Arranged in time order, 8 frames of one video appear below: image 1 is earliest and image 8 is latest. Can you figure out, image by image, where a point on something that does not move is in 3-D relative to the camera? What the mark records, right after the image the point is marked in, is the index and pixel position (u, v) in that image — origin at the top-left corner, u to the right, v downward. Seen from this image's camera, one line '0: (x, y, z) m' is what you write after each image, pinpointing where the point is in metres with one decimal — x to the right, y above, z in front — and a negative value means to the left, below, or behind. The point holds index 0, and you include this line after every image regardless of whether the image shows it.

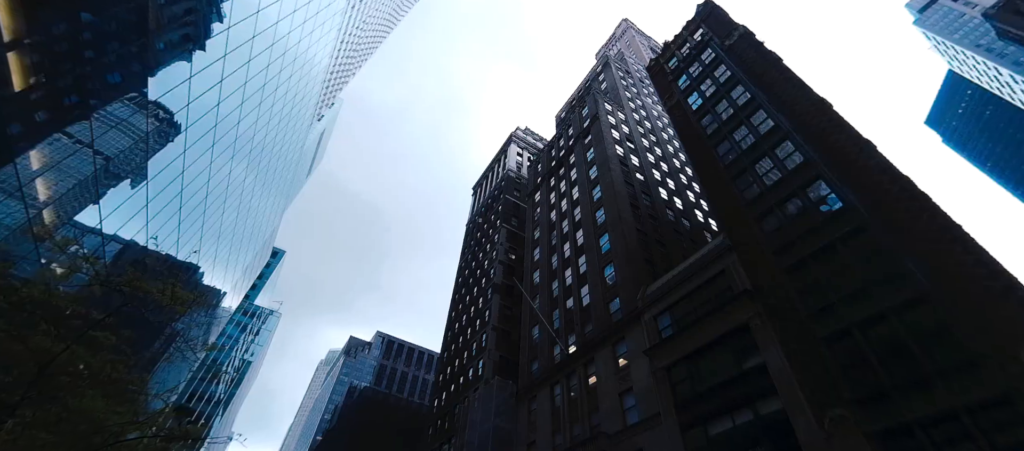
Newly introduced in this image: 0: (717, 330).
0: (+11.2, -5.9, +19.7) m
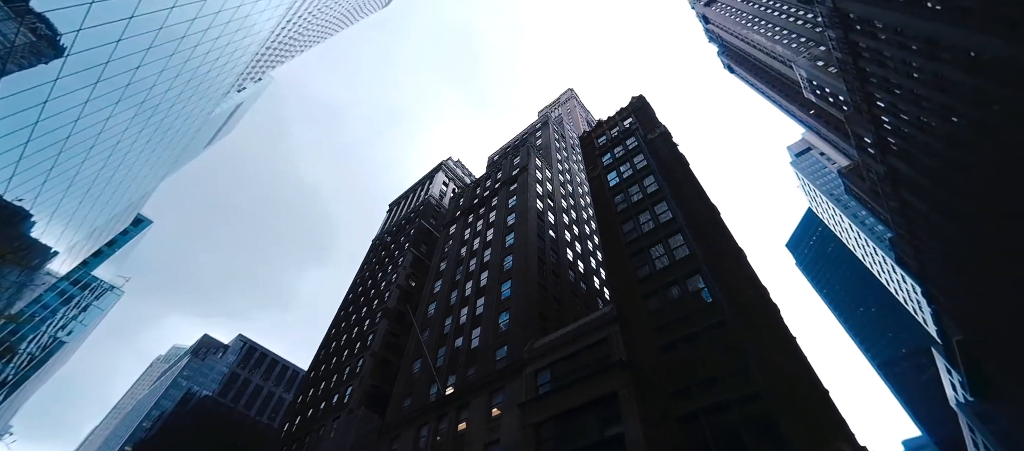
0: (+4.3, -9.8, +20.3) m
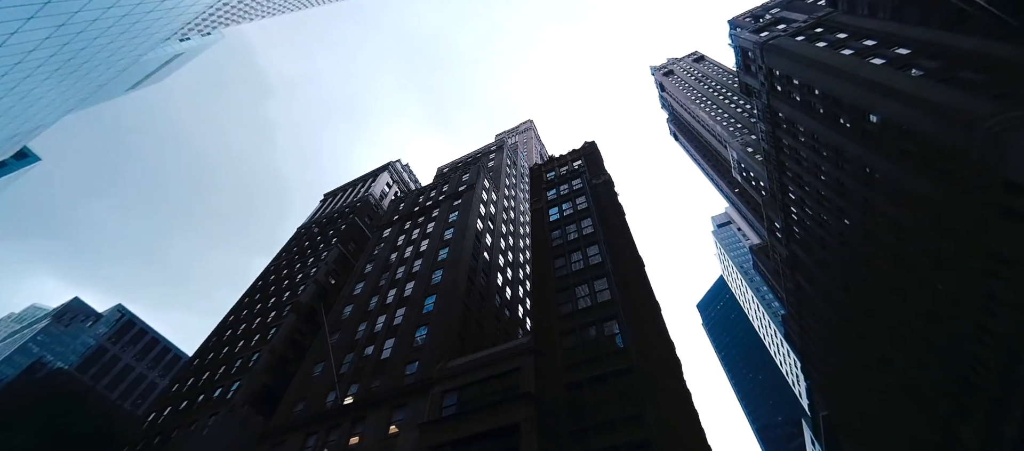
0: (-1.3, -11.3, +20.2) m
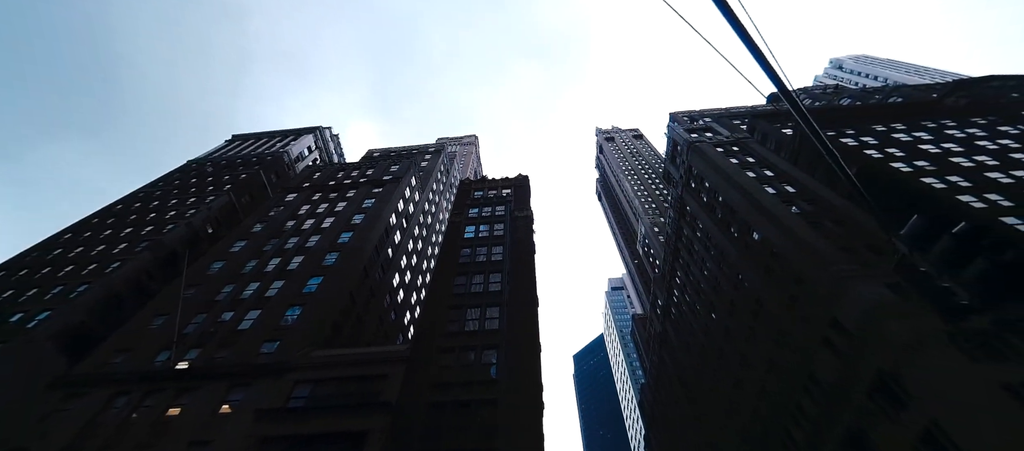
0: (-9.4, -10.7, +19.1) m
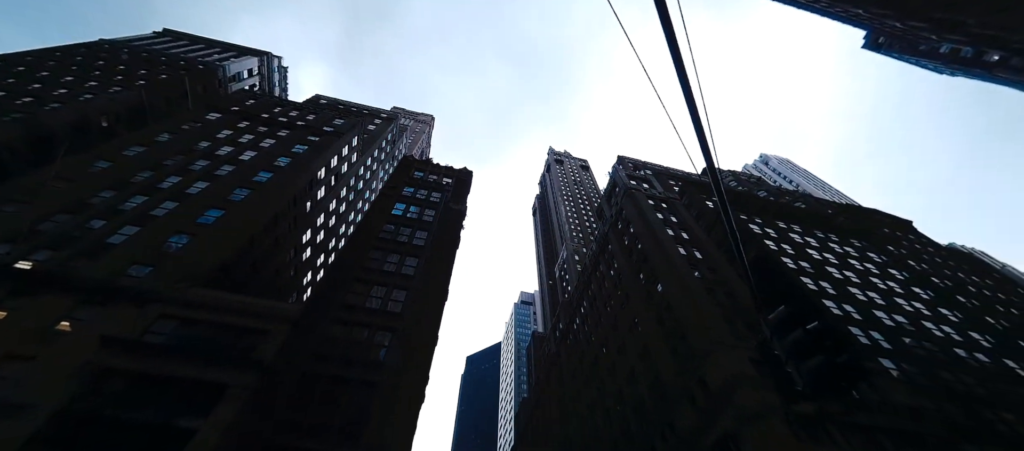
0: (-15.6, -7.2, +17.5) m
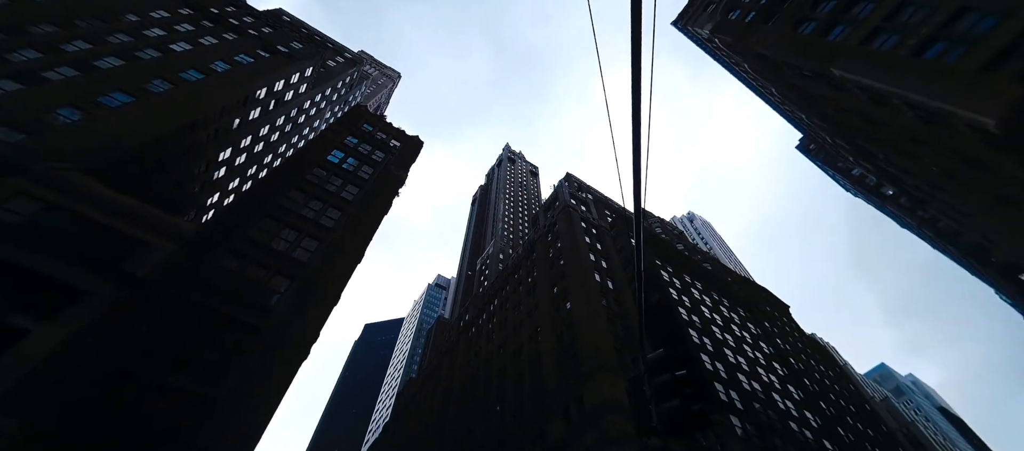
0: (-19.9, -1.7, +15.3) m
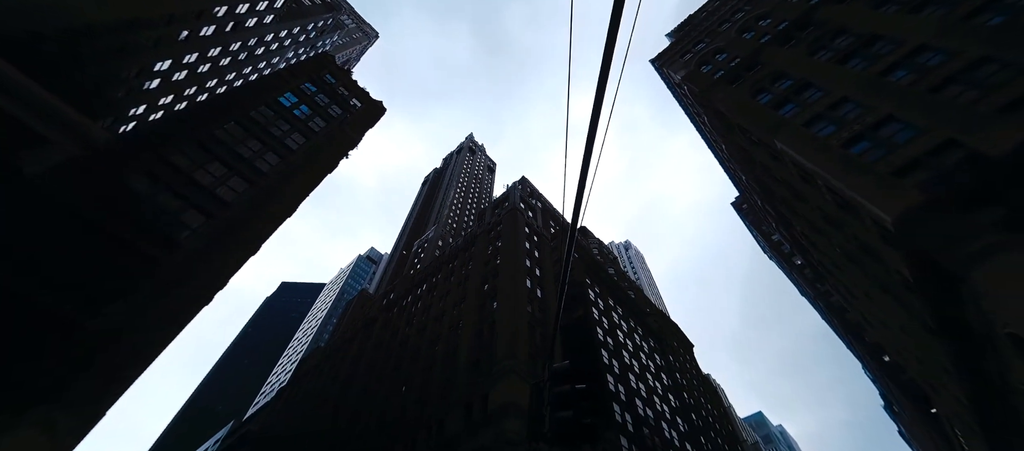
0: (-21.6, +3.2, +12.8) m
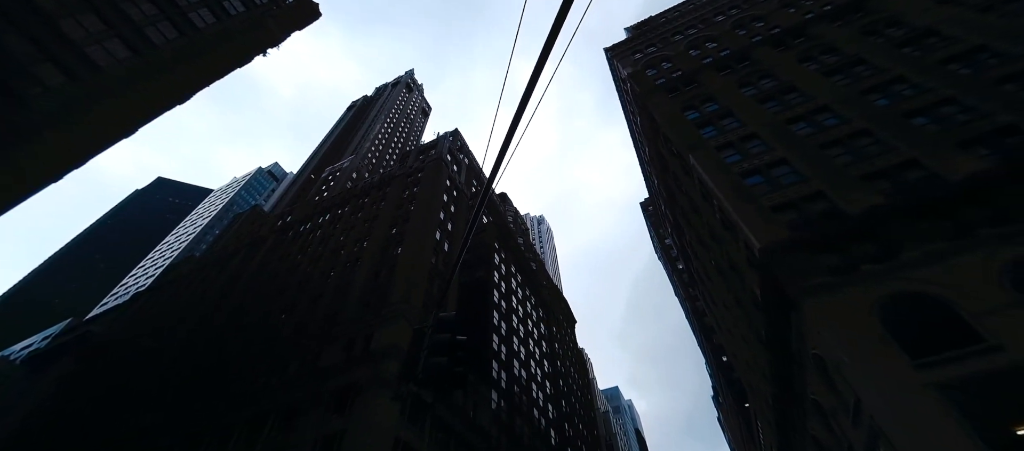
0: (-21.5, +8.8, +7.4) m
